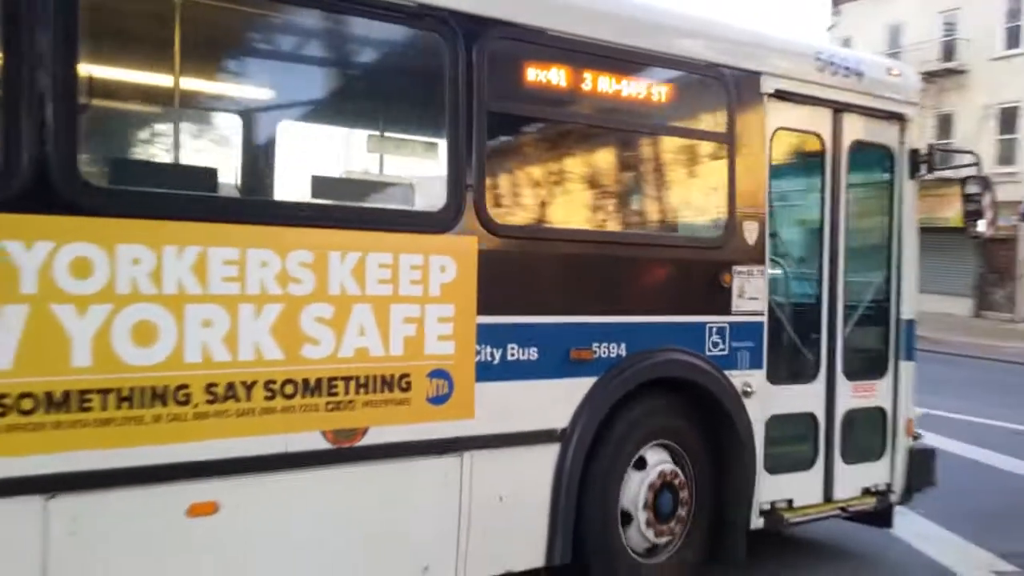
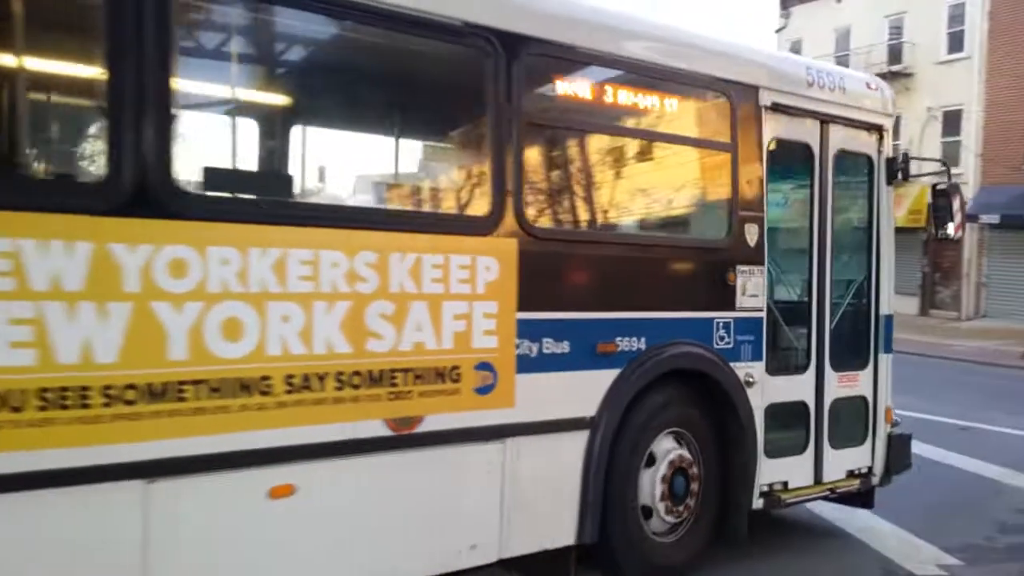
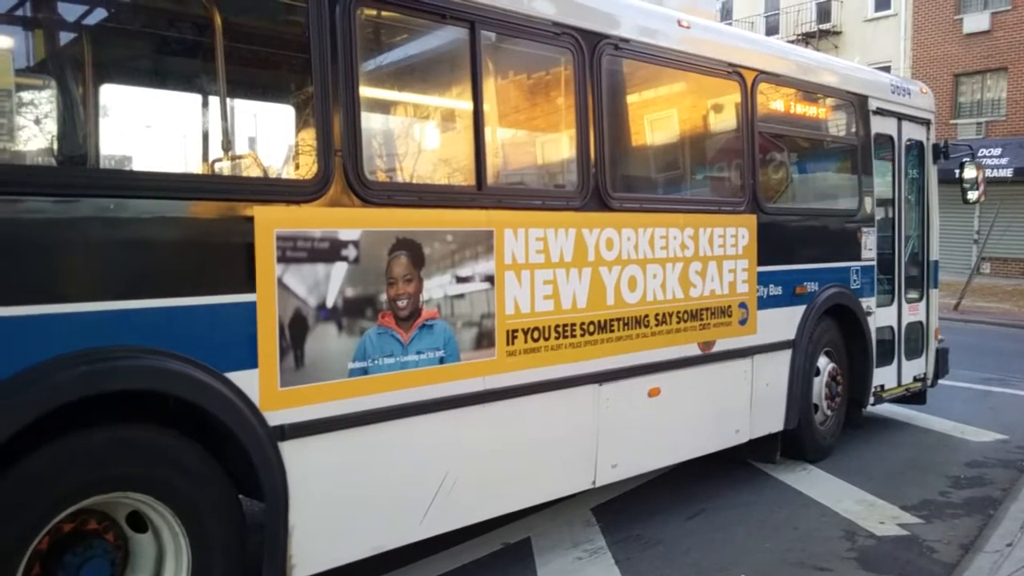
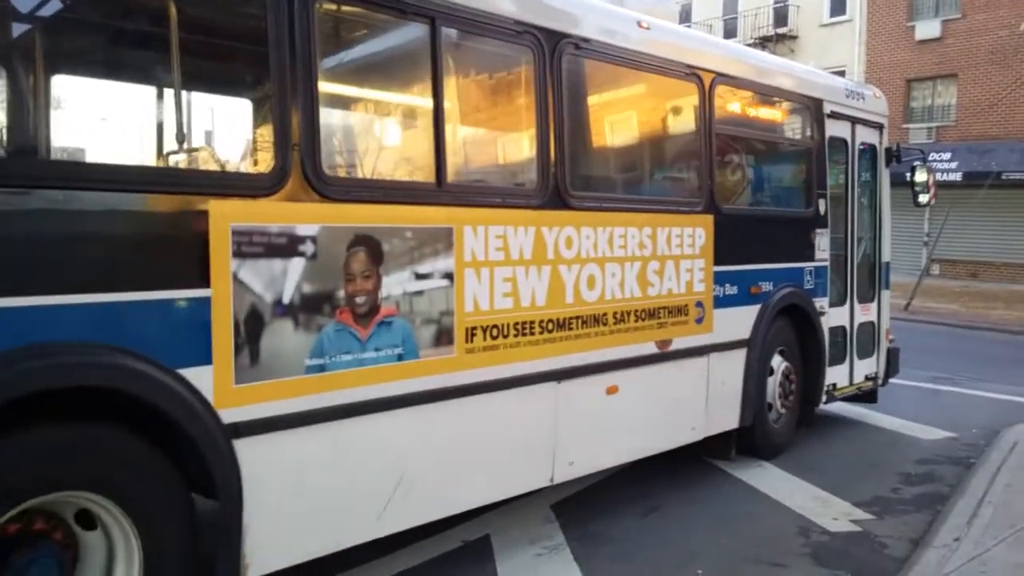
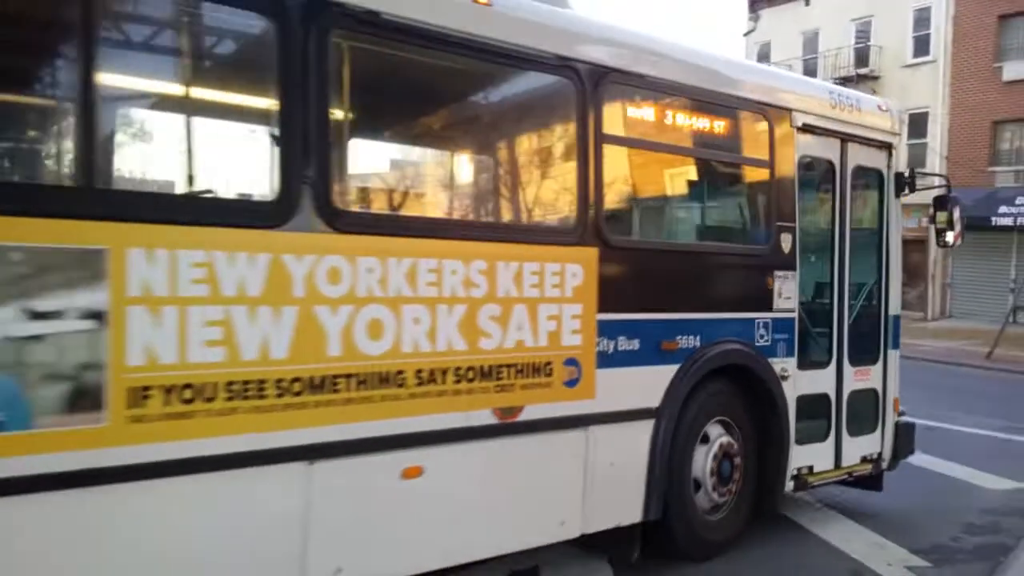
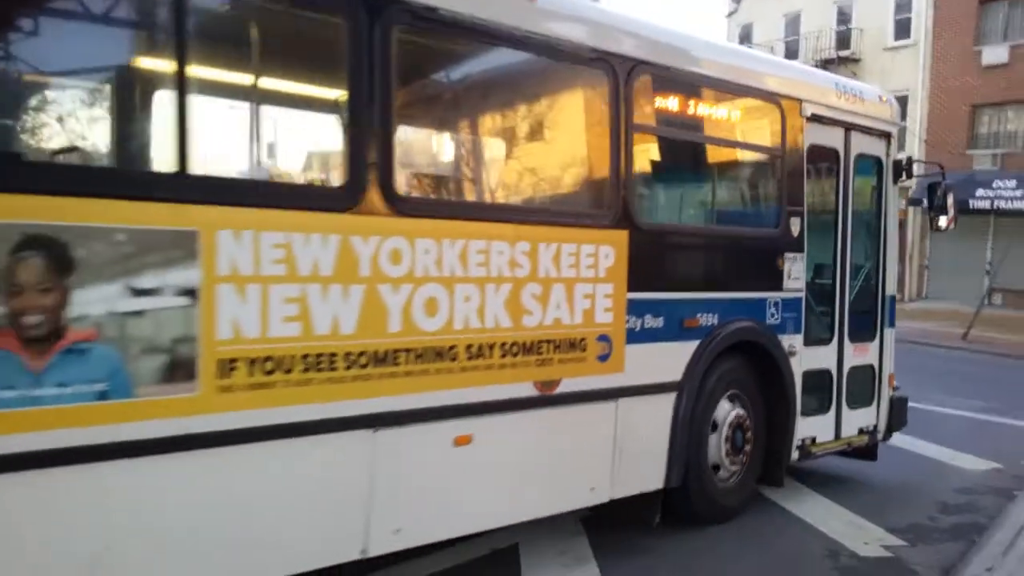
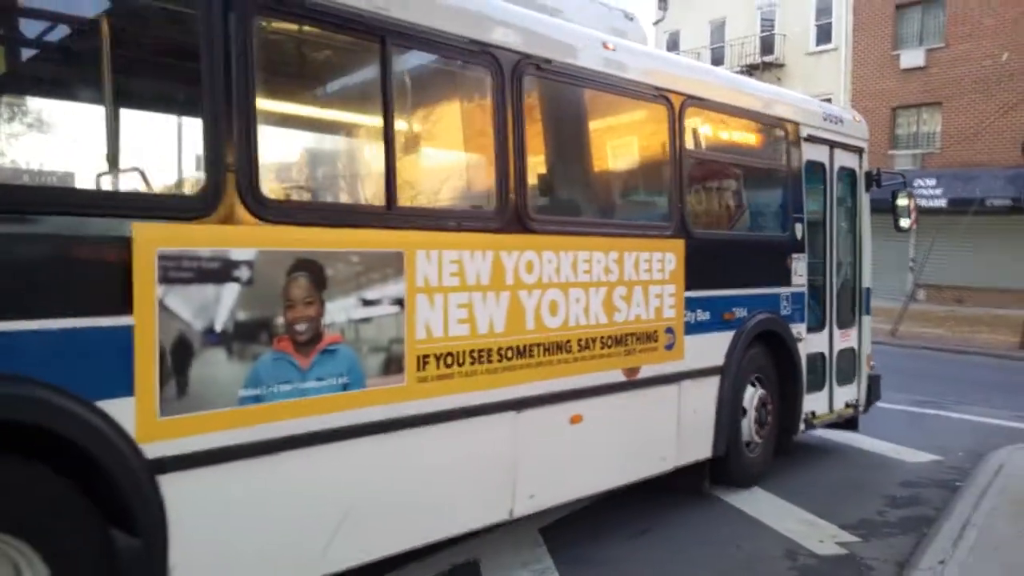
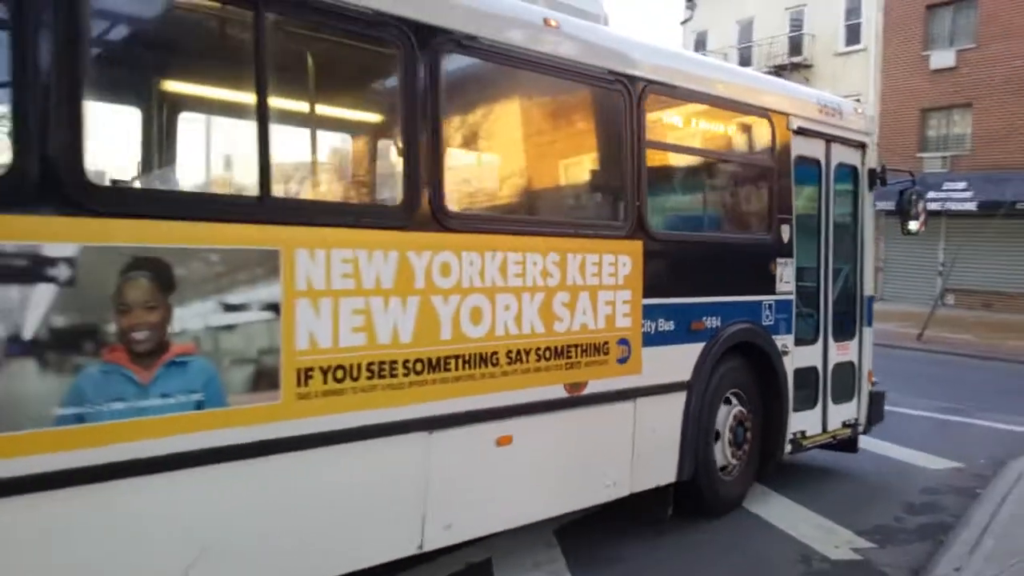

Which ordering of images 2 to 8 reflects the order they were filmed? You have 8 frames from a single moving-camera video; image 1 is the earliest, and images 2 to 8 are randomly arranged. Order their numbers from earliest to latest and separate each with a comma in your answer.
2, 5, 6, 8, 7, 4, 3
